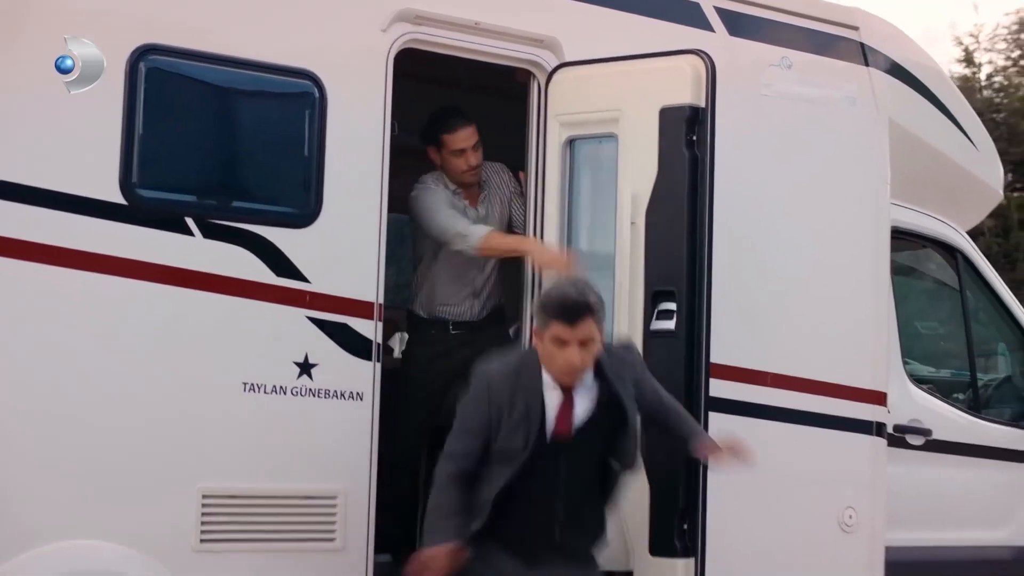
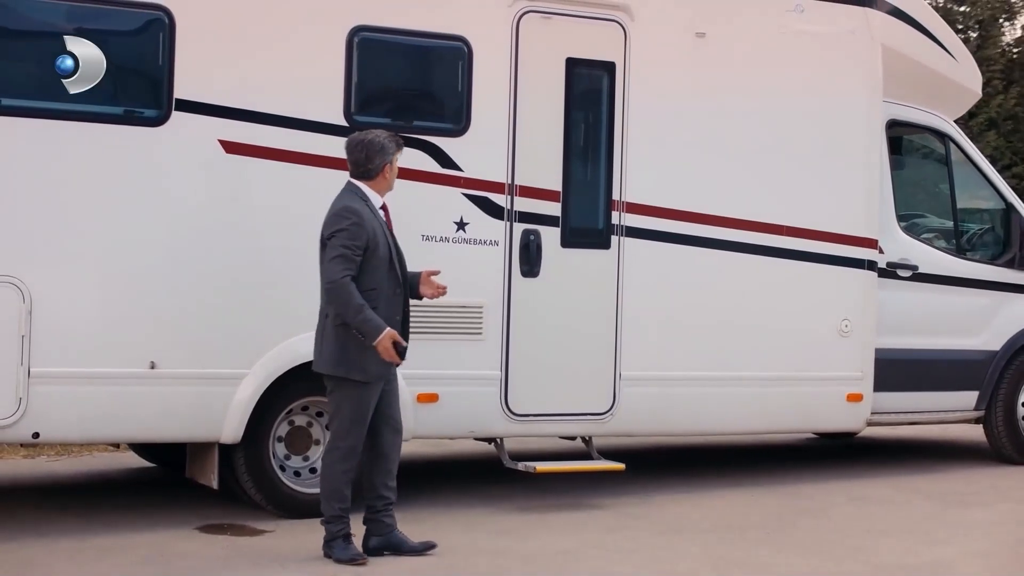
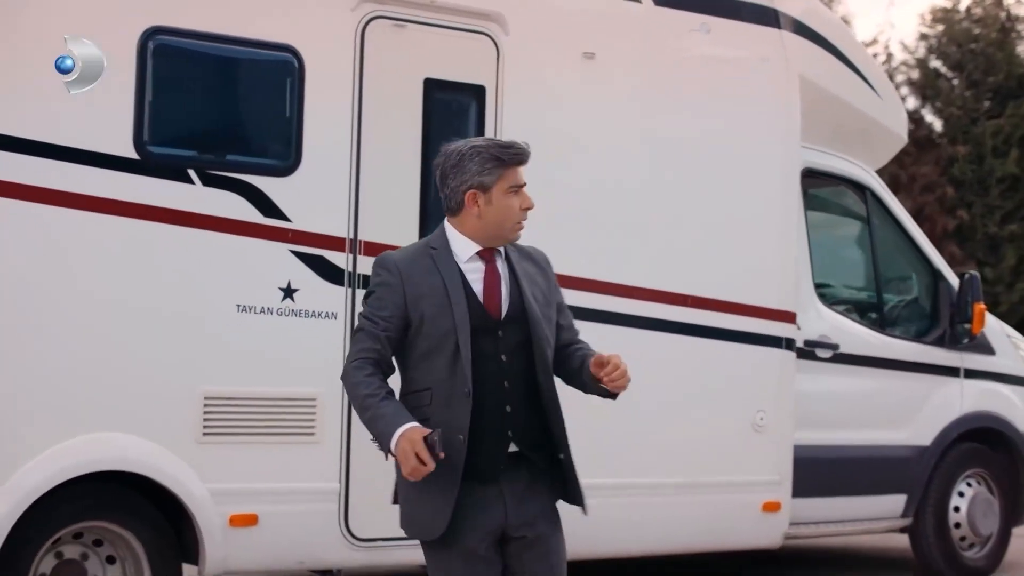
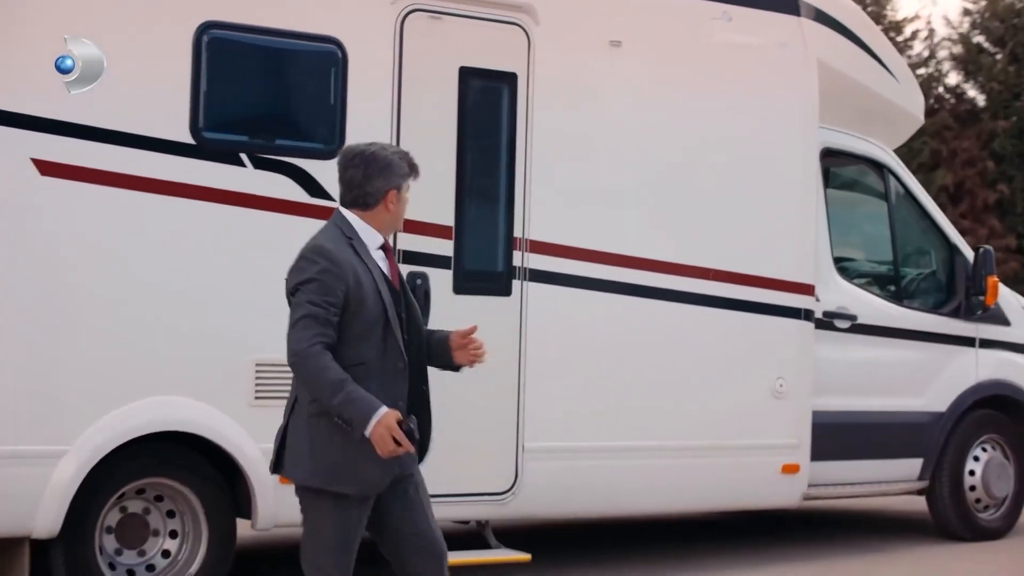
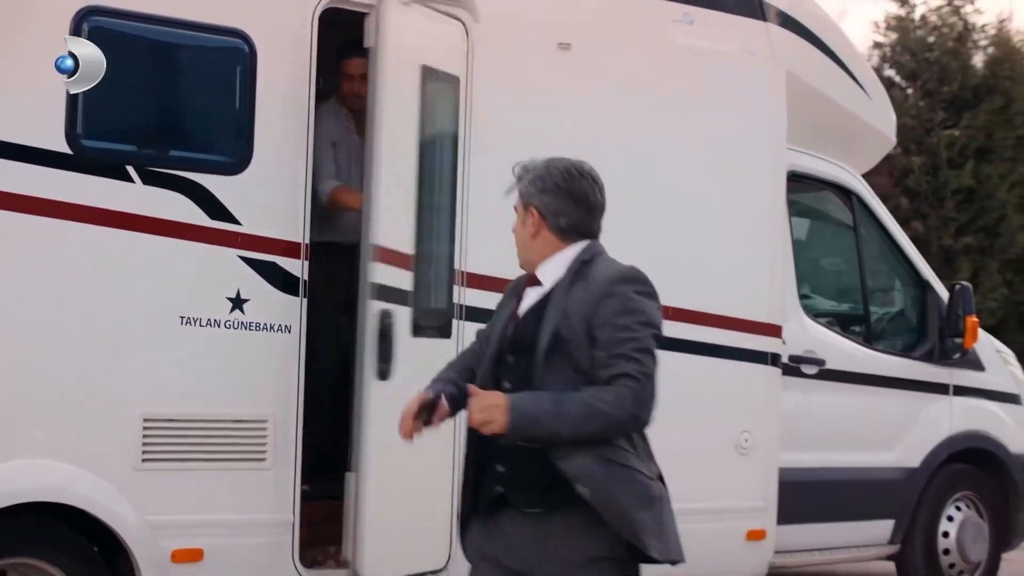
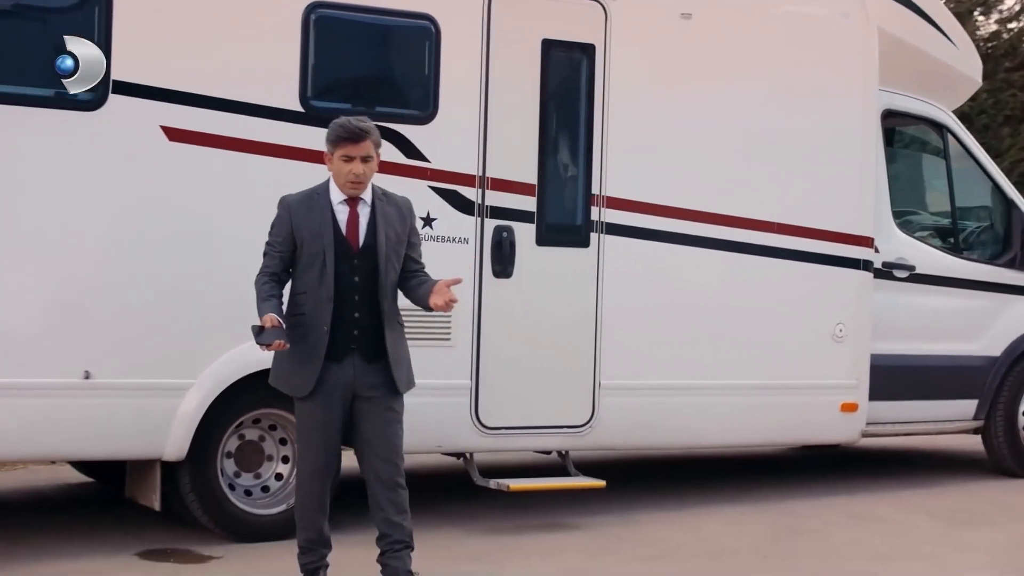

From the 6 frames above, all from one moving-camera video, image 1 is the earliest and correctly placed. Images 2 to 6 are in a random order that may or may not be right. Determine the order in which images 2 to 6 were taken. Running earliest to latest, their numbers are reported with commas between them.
5, 3, 4, 6, 2
